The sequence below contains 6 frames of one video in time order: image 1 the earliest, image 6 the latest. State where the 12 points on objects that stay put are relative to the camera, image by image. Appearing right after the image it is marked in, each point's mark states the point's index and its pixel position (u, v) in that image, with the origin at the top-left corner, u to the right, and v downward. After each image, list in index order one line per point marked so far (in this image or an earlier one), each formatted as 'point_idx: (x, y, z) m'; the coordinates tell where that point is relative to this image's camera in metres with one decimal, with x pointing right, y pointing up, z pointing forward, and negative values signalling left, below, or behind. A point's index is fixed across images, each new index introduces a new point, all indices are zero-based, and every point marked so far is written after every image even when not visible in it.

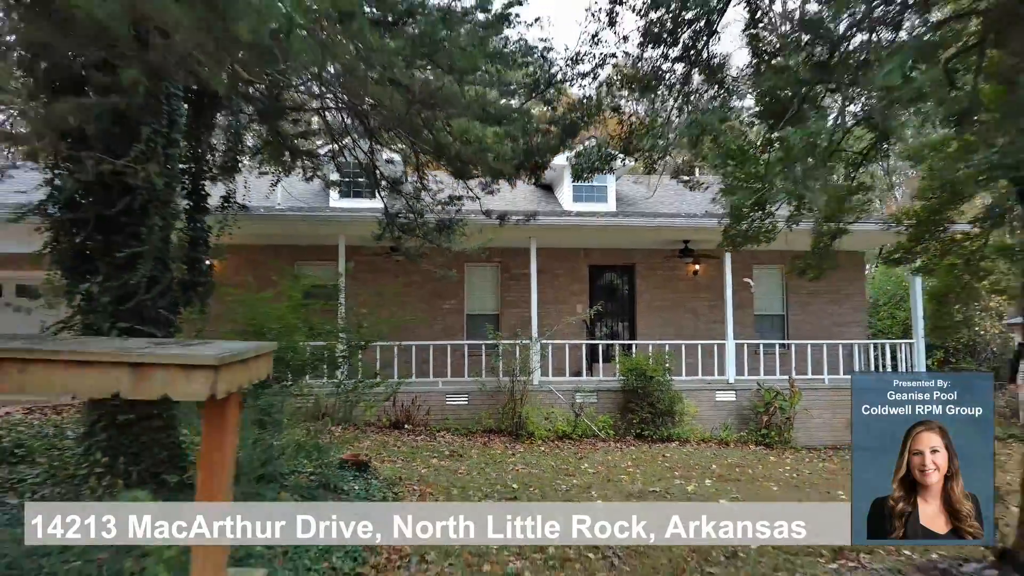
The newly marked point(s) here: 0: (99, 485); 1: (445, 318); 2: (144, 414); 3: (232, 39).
0: (-1.9, -0.9, +4.8) m
1: (-0.7, -0.3, +10.6) m
2: (-1.8, -0.6, +5.1) m
3: (-0.9, +0.8, +3.3) m
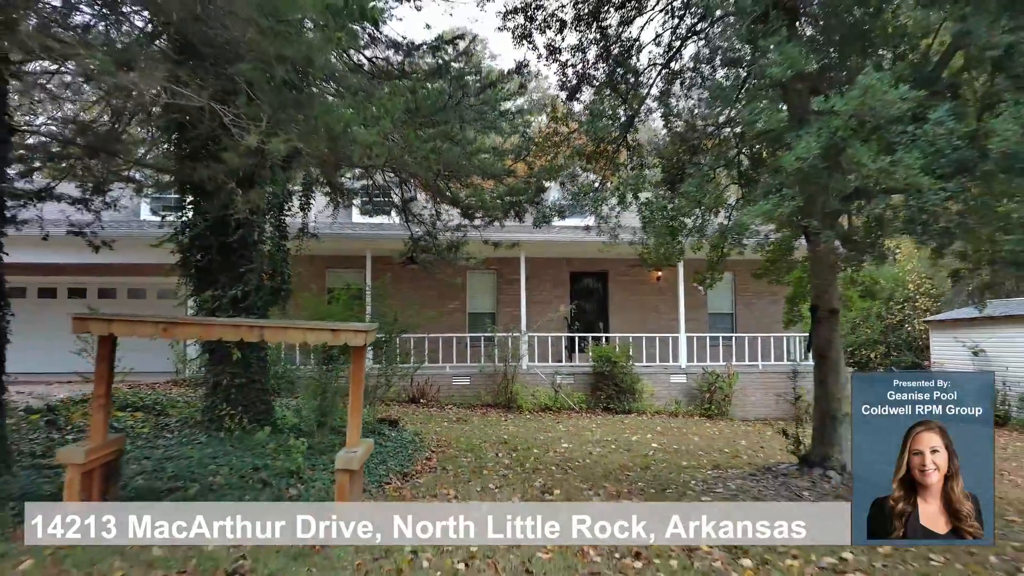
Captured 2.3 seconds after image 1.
0: (-1.9, -0.9, +7.2) m
1: (-0.7, -0.3, +13.0) m
2: (-1.8, -0.6, +7.5) m
3: (-0.9, +0.7, +5.7) m
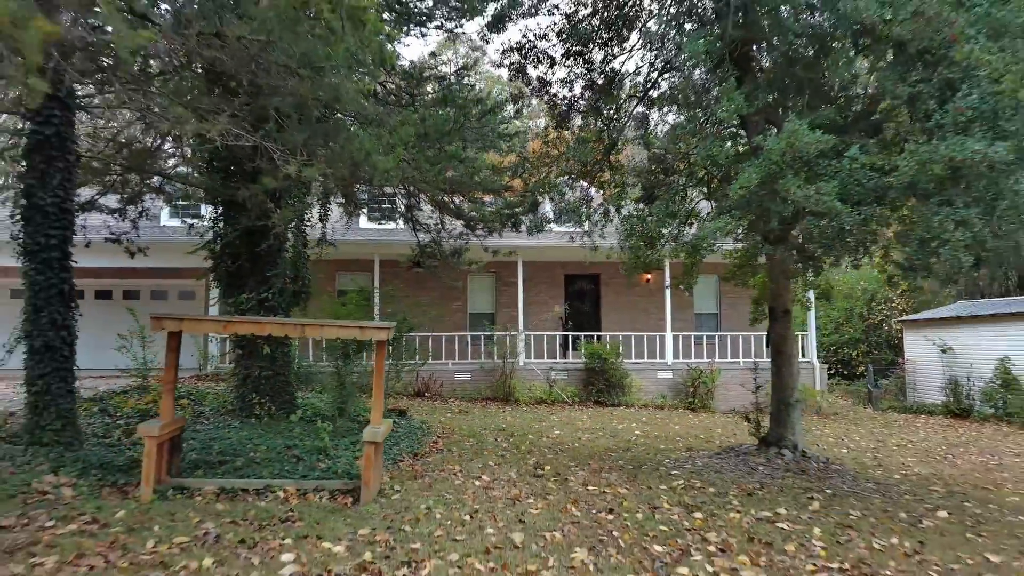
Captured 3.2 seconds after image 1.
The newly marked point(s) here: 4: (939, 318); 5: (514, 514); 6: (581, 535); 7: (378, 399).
0: (-1.9, -0.9, +8.1) m
1: (-0.8, -0.3, +13.9) m
2: (-1.9, -0.6, +8.4) m
3: (-1.0, +0.7, +6.6) m
4: (+5.8, -0.4, +14.5) m
5: (0.0, -1.0, +4.9) m
6: (+0.3, -1.0, +4.3) m
7: (-0.7, -0.6, +5.4) m
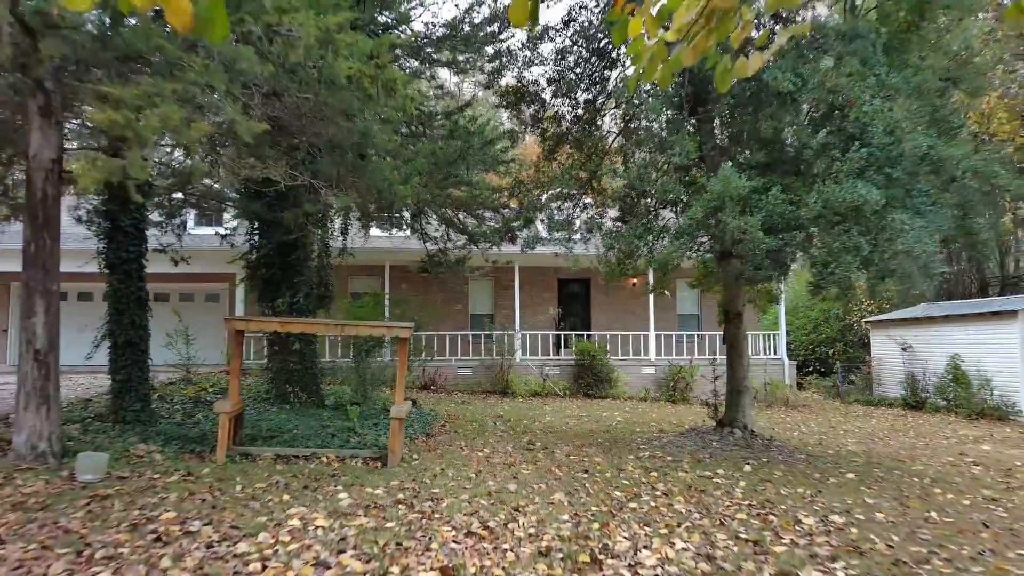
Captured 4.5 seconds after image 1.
0: (-2.0, -1.0, +9.4) m
1: (-0.8, -0.4, +15.2) m
2: (-1.9, -0.7, +9.7) m
3: (-1.0, +0.7, +7.9) m
4: (+5.8, -0.5, +15.9) m
5: (0.0, -1.1, +6.2) m
6: (+0.3, -1.0, +5.6) m
7: (-0.7, -0.6, +6.8) m
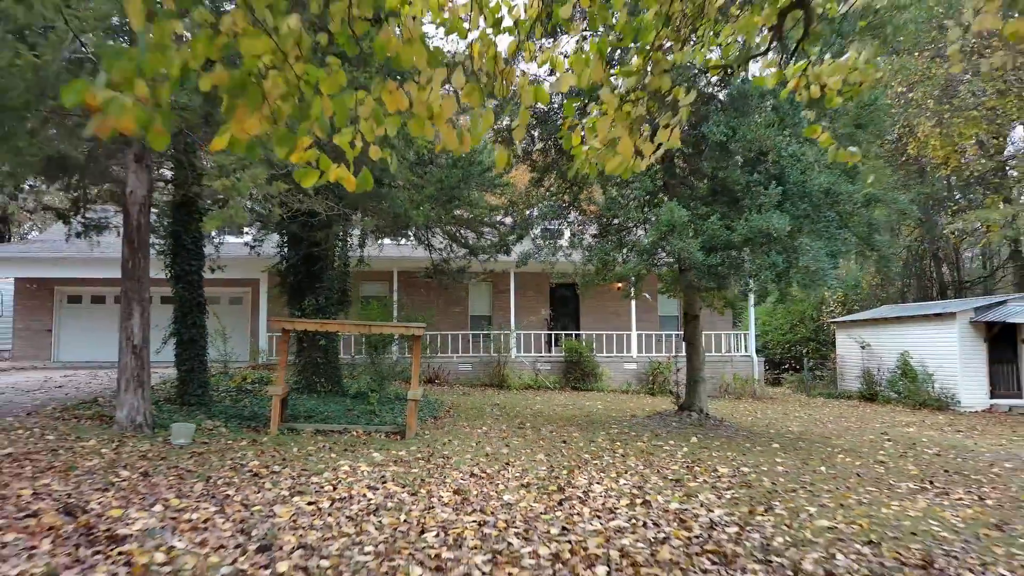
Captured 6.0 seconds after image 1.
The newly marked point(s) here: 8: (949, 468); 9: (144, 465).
0: (-2.0, -1.1, +11.0) m
1: (-0.9, -0.5, +16.8) m
2: (-1.9, -0.8, +11.3) m
3: (-1.0, +0.6, +9.5) m
4: (+5.7, -0.5, +17.5) m
5: (-0.1, -1.1, +7.8) m
6: (+0.2, -1.1, +7.3) m
7: (-0.8, -0.7, +8.4) m
8: (+3.0, -1.2, +7.3) m
9: (-1.9, -0.9, +5.6) m
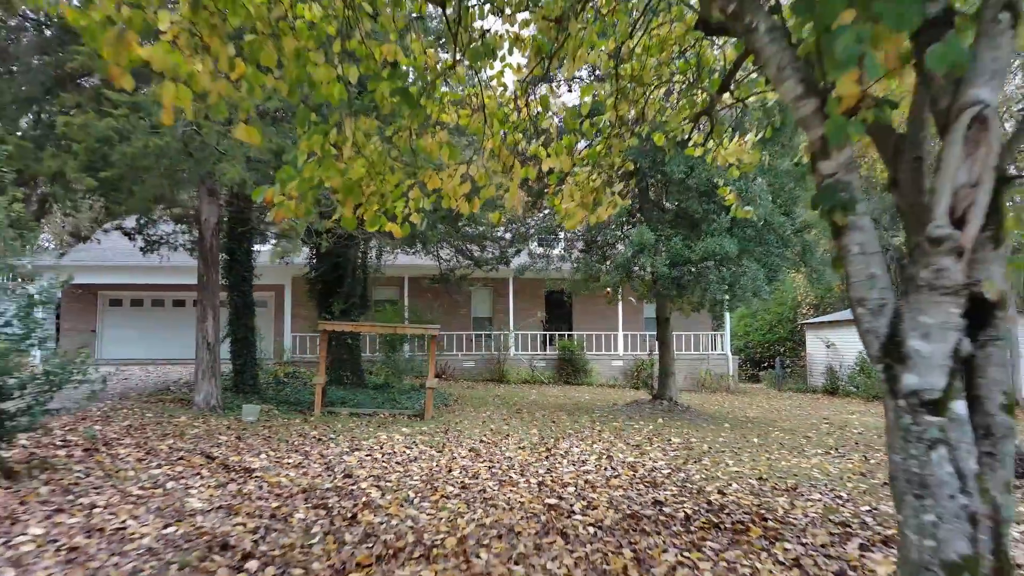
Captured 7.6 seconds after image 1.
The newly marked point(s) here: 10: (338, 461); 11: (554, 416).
0: (-2.0, -1.1, +12.8) m
1: (-0.9, -0.5, +18.6) m
2: (-1.9, -0.8, +13.1) m
3: (-1.0, +0.5, +11.3) m
4: (+5.7, -0.6, +19.3) m
5: (-0.1, -1.2, +9.6) m
6: (+0.2, -1.2, +9.1) m
7: (-0.8, -0.8, +10.2) m
8: (+3.0, -1.3, +9.1) m
9: (-1.9, -1.0, +7.4) m
10: (-1.0, -1.0, +6.0) m
11: (+0.4, -1.3, +10.6) m
